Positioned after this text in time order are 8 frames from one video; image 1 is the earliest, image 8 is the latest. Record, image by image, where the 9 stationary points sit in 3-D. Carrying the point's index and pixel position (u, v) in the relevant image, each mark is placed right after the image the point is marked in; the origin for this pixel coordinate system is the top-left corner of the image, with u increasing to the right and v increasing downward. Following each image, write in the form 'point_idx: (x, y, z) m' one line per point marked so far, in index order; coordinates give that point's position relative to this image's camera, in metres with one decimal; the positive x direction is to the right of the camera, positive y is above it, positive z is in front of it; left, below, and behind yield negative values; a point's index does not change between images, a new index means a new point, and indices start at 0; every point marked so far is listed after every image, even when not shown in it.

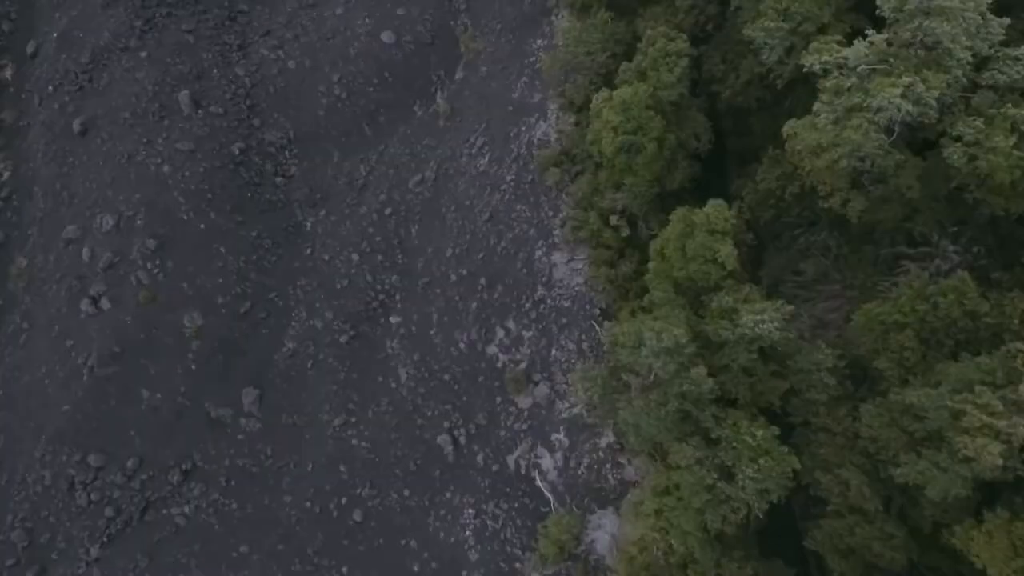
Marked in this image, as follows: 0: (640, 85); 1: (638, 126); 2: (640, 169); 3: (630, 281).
0: (+1.3, +2.1, +16.0) m
1: (+1.3, +1.7, +16.0) m
2: (+1.4, +1.3, +16.5) m
3: (+1.4, +0.1, +17.7) m
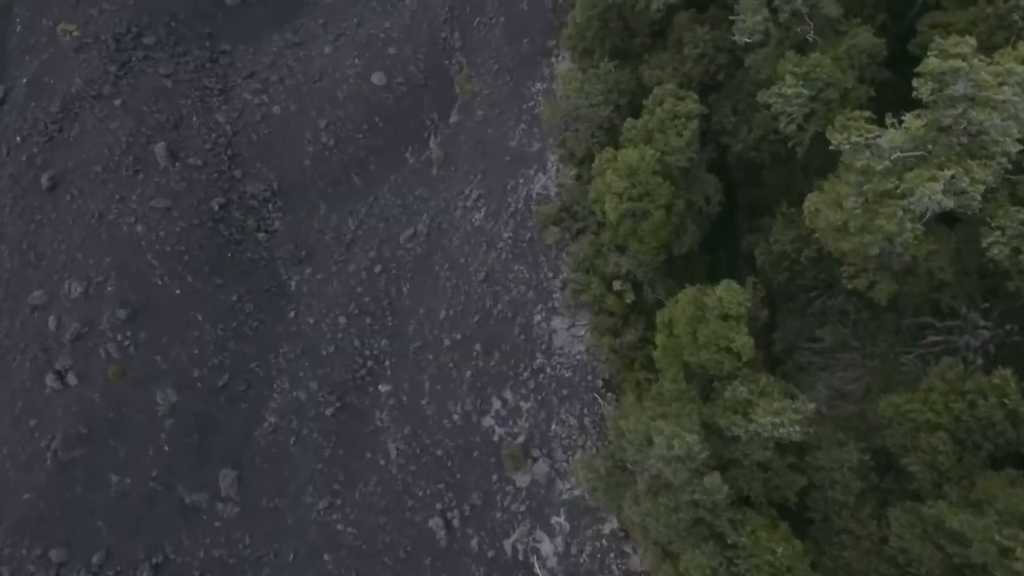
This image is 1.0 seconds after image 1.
0: (+1.3, +1.4, +14.8) m
1: (+1.3, +0.9, +14.8) m
2: (+1.3, +0.5, +15.4) m
3: (+1.3, -0.7, +16.5) m
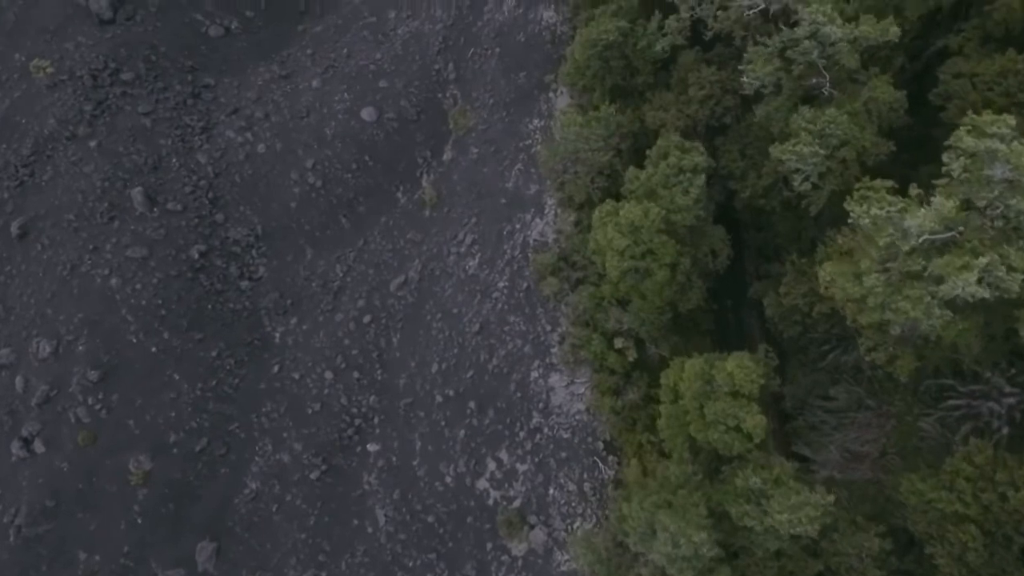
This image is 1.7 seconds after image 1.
0: (+1.2, +0.8, +13.9) m
1: (+1.2, +0.3, +13.9) m
2: (+1.3, -0.1, +14.4) m
3: (+1.3, -1.3, +15.6) m
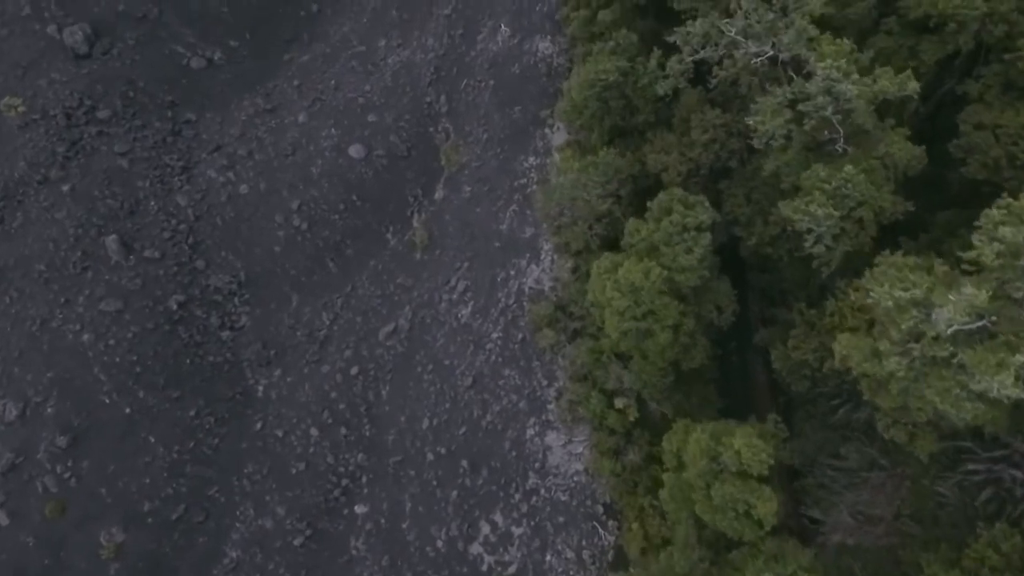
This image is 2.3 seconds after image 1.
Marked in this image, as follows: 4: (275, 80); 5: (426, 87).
0: (+1.2, +0.2, +13.0) m
1: (+1.2, -0.2, +13.1) m
2: (+1.2, -0.6, +13.6) m
3: (+1.2, -1.8, +14.8) m
4: (-2.9, +2.6, +19.2) m
5: (-1.1, +2.5, +18.7) m
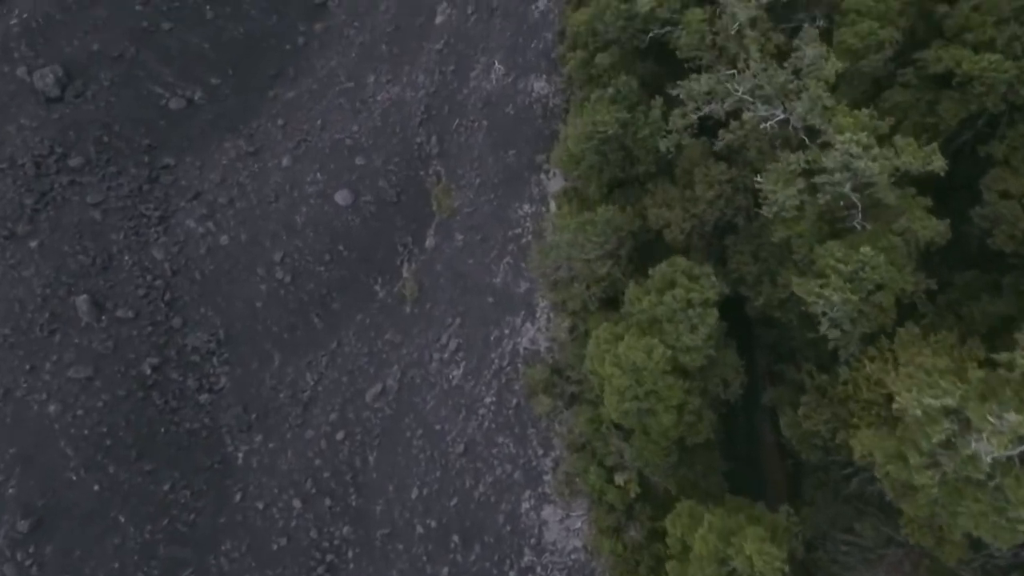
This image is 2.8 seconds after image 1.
0: (+1.1, -0.4, +12.1) m
1: (+1.1, -0.8, +12.2) m
2: (+1.2, -1.2, +12.7) m
3: (+1.2, -2.4, +13.9) m
4: (-3.0, +2.0, +18.3) m
5: (-1.1, +1.9, +17.8) m
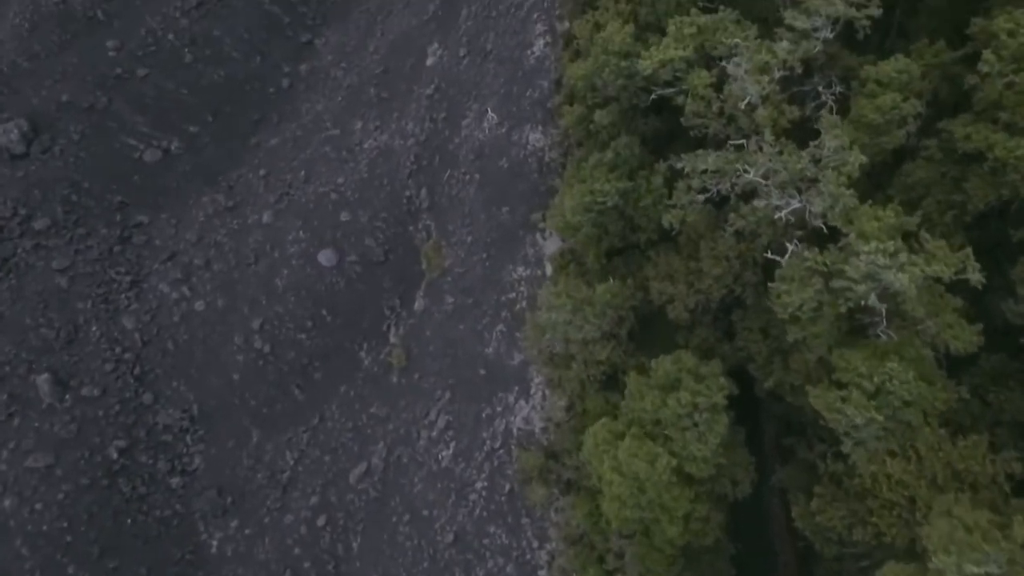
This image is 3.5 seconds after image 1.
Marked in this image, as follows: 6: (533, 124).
0: (+1.0, -1.1, +11.1) m
1: (+1.0, -1.5, +11.1) m
2: (+1.1, -1.9, +11.6) m
3: (+1.1, -3.1, +12.8) m
4: (-3.1, +1.3, +17.3) m
5: (-1.2, +1.1, +16.7) m
6: (+0.2, +1.7, +16.4) m
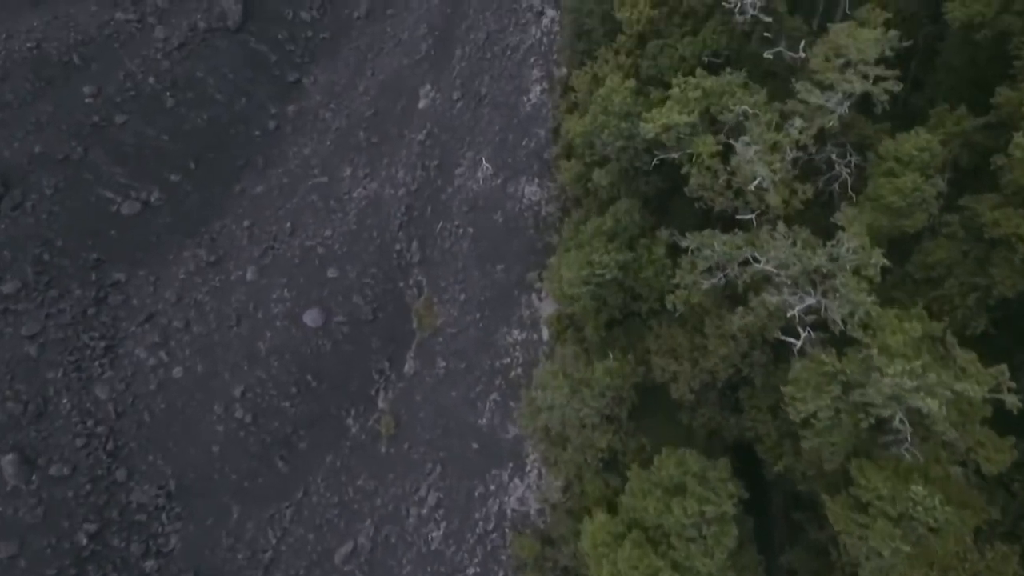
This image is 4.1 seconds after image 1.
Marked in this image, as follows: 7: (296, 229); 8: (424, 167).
0: (+1.0, -1.8, +10.3) m
1: (+1.0, -2.2, +10.3) m
2: (+1.0, -2.6, +10.8) m
3: (+1.0, -3.8, +12.0) m
4: (-3.1, +0.6, +16.4) m
5: (-1.2, +0.5, +15.9) m
6: (+0.2, +1.1, +15.6) m
7: (-2.3, +0.5, +16.2) m
8: (-1.0, +1.2, +16.3) m
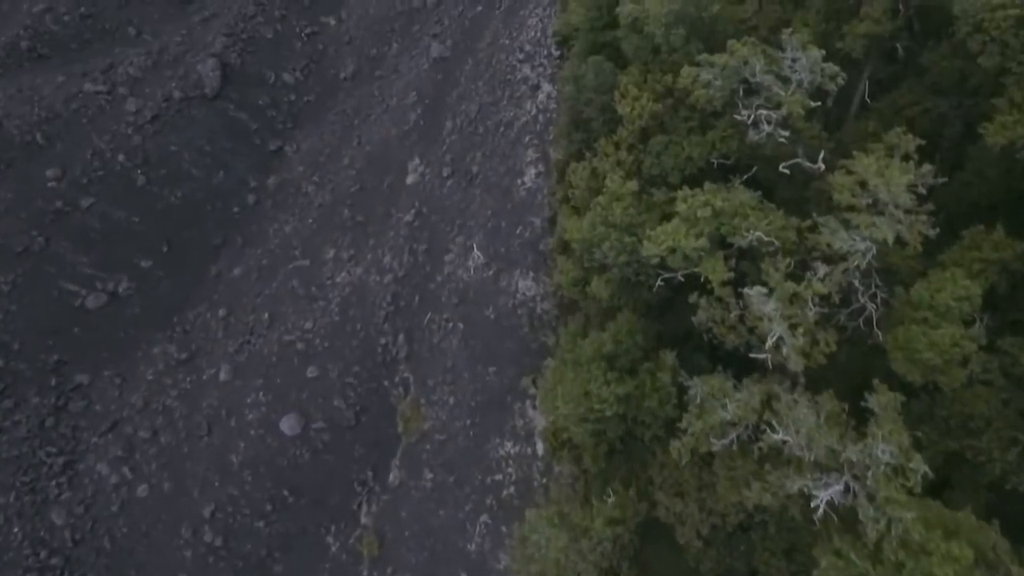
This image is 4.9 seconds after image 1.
0: (+0.9, -2.8, +9.1) m
1: (+0.9, -3.2, +9.1) m
2: (+1.0, -3.6, +9.6) m
3: (+1.0, -4.8, +10.8) m
4: (-3.2, -0.4, +15.3) m
5: (-1.3, -0.6, +14.7) m
6: (+0.1, 0.0, +14.4) m
7: (-2.4, -0.5, +15.0) m
8: (-1.0, +0.2, +15.2) m
